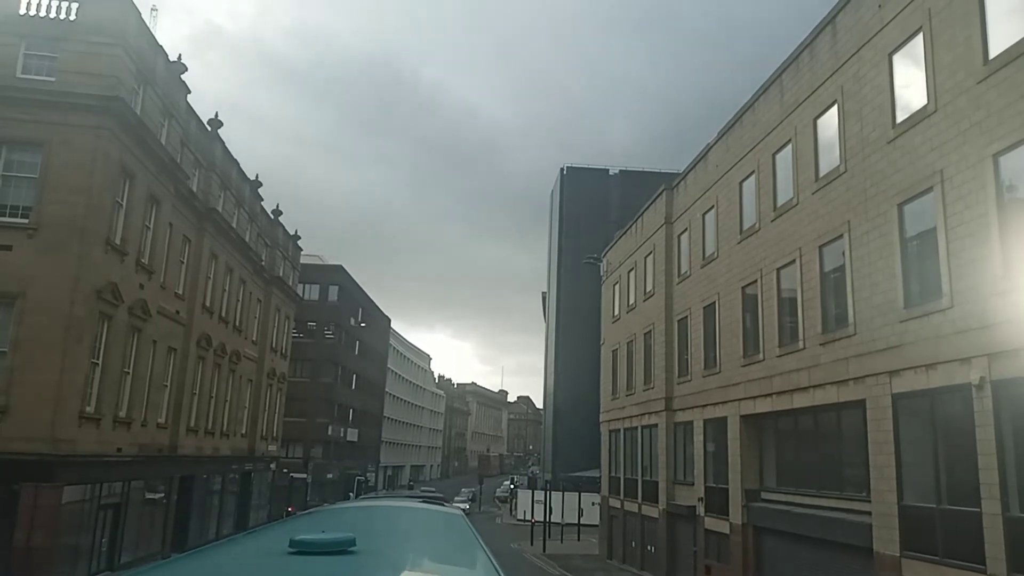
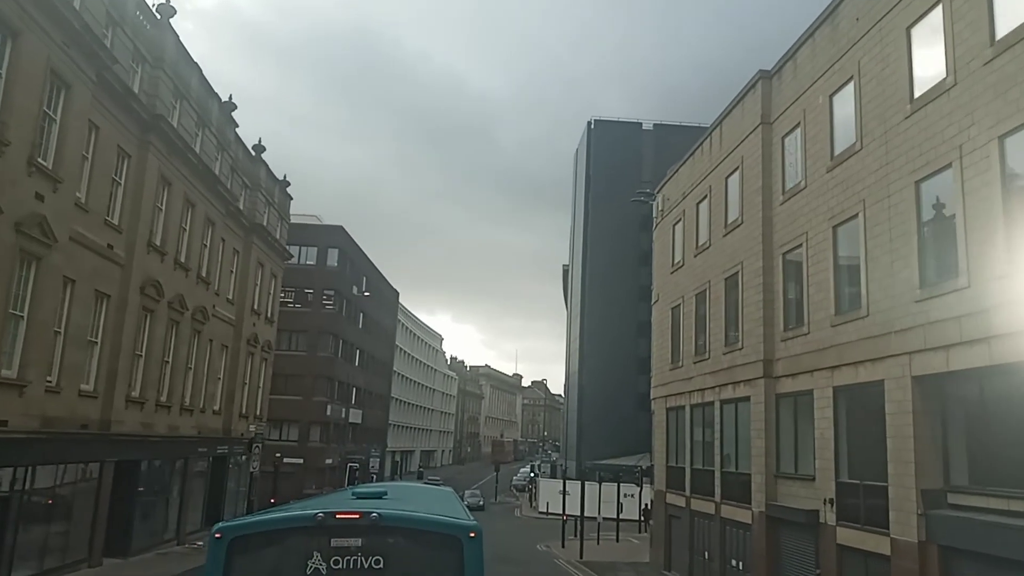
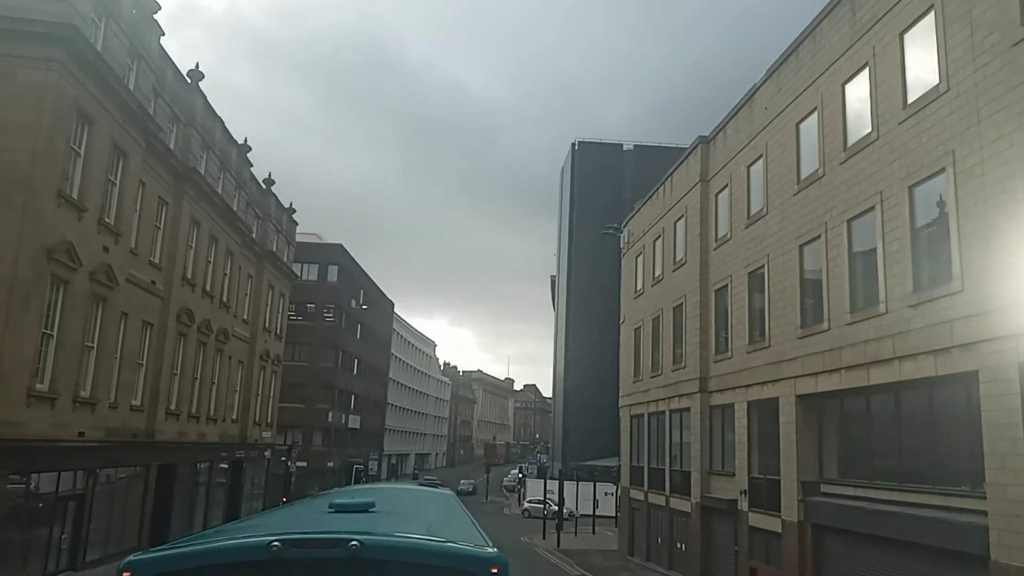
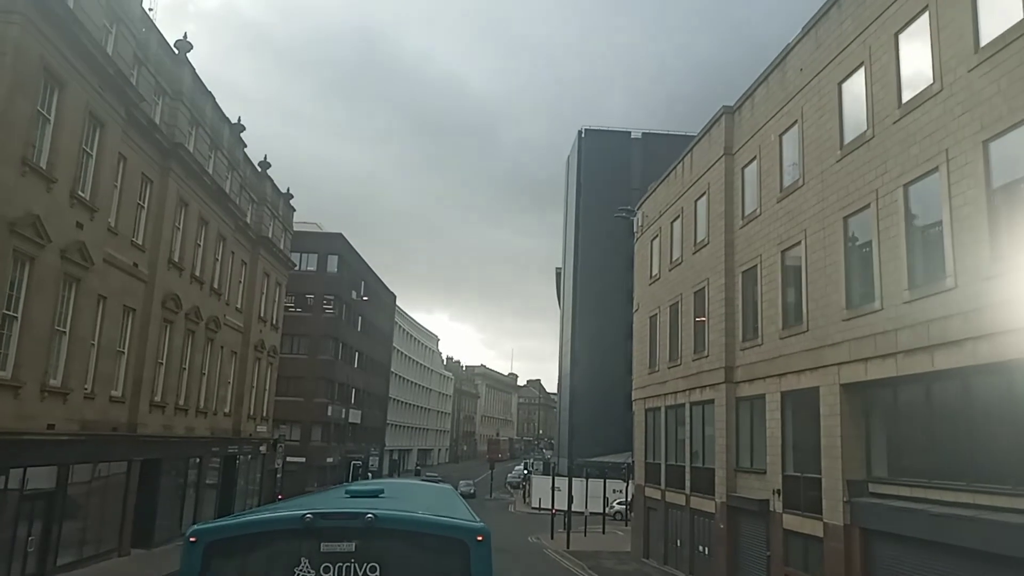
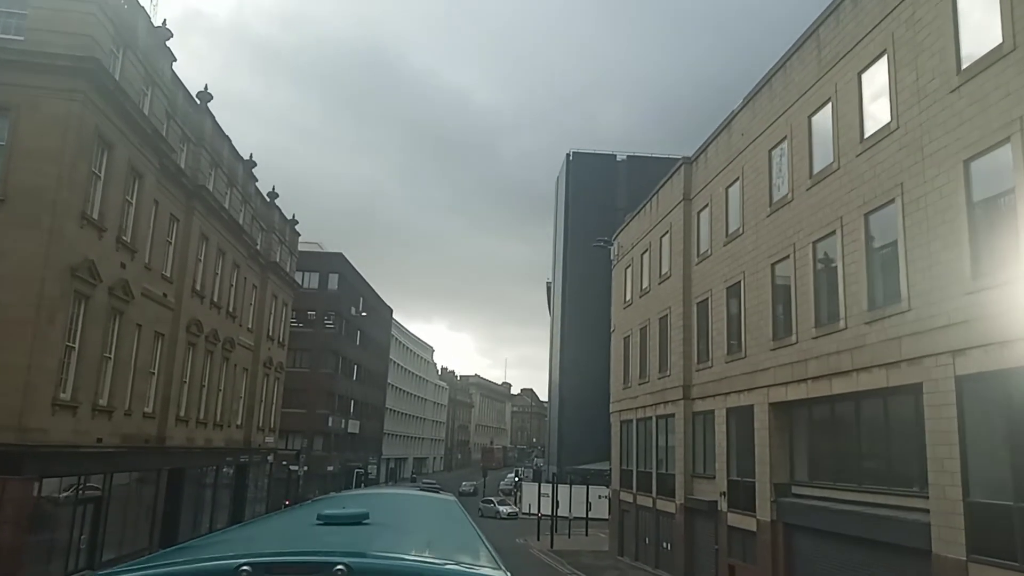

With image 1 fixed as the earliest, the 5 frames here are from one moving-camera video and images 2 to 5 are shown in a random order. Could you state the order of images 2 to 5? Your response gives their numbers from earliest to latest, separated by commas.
5, 3, 4, 2
